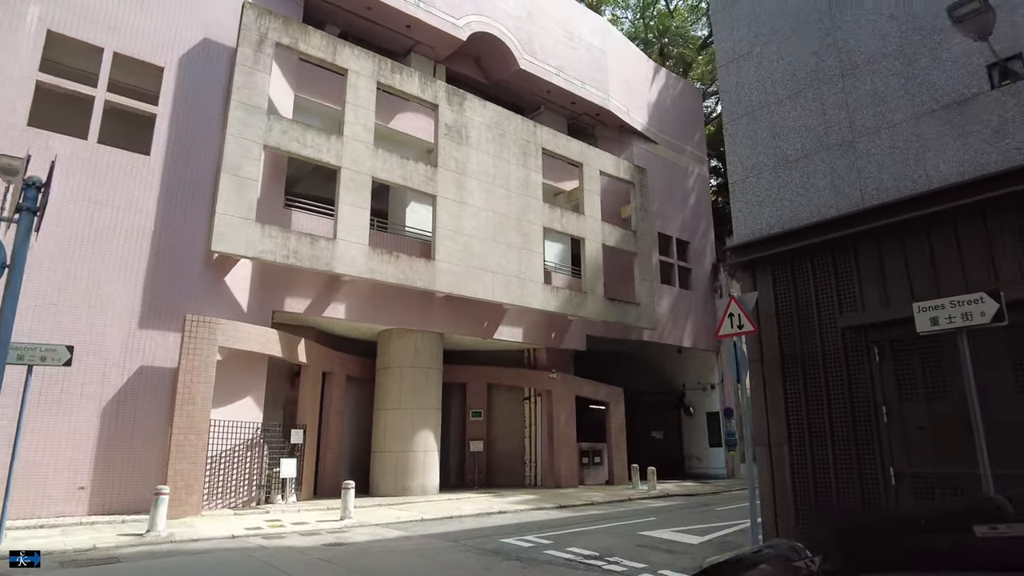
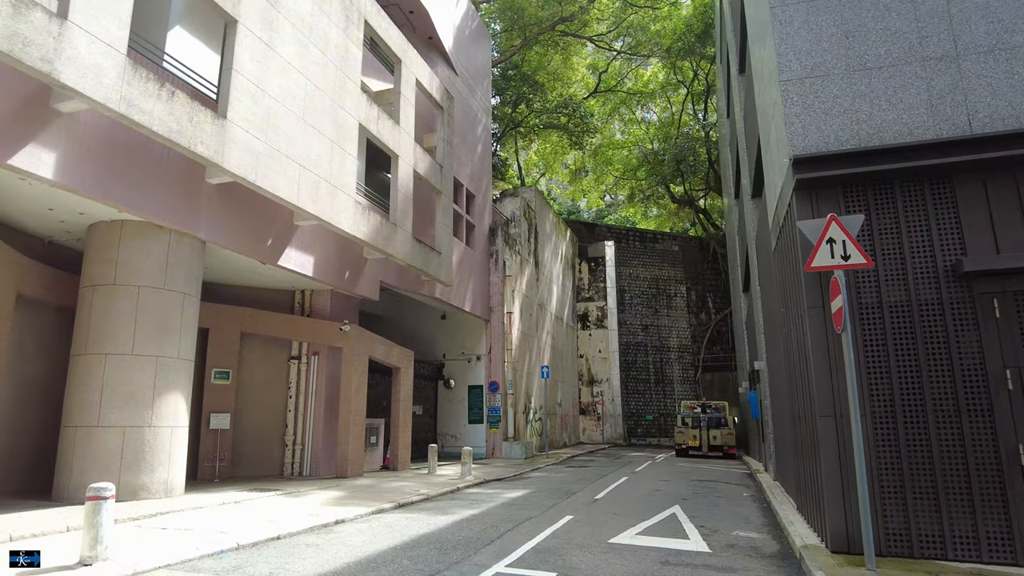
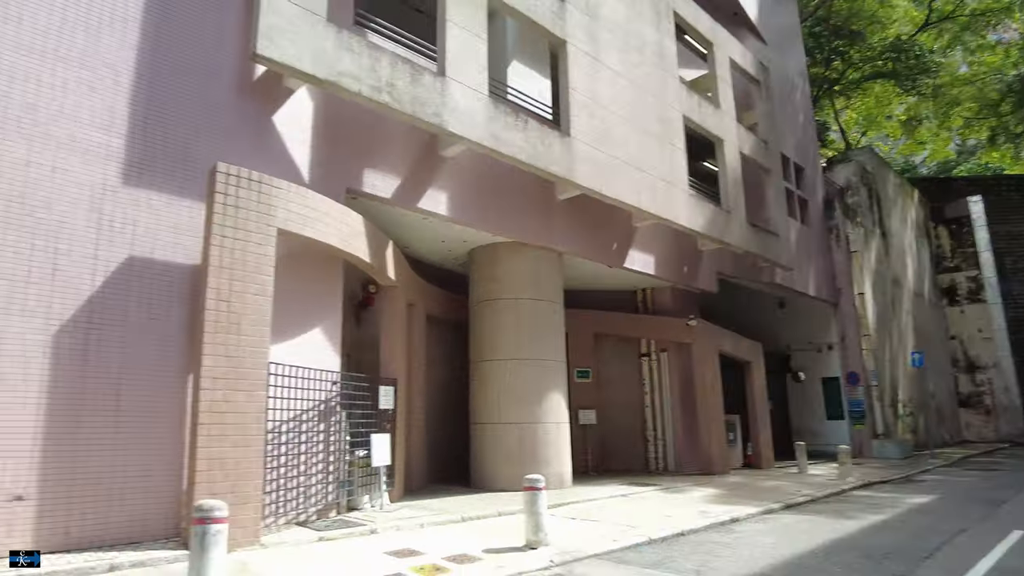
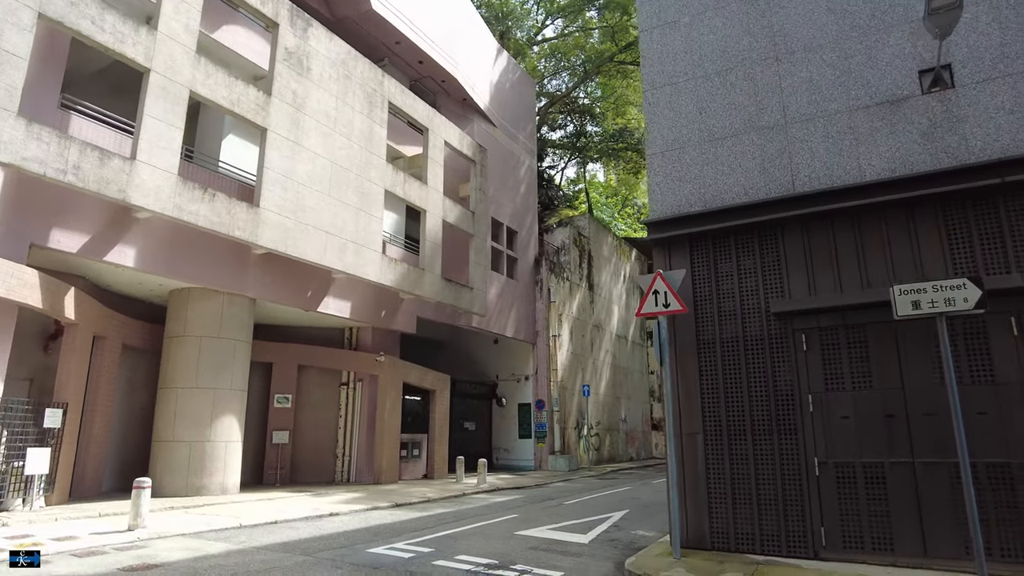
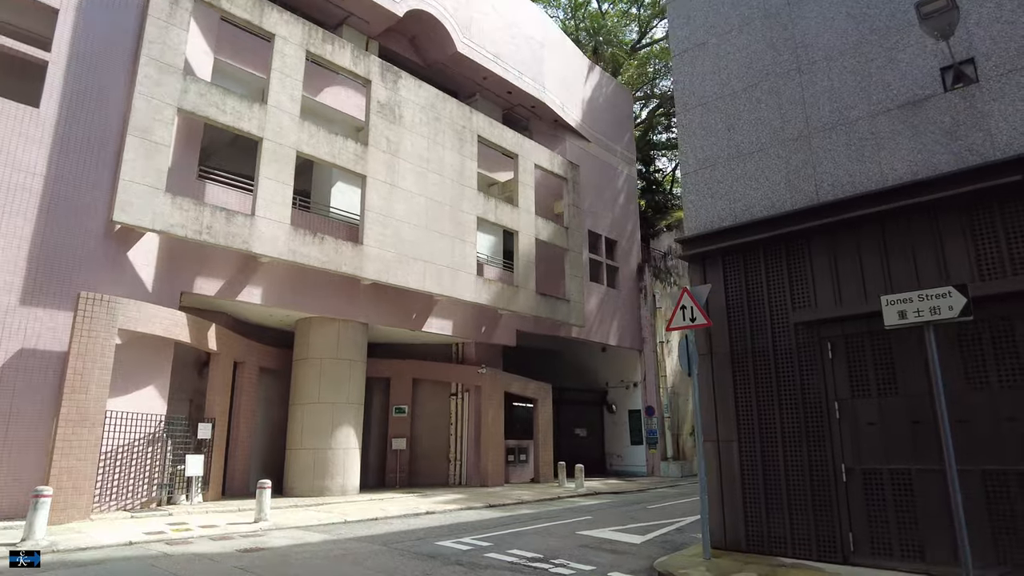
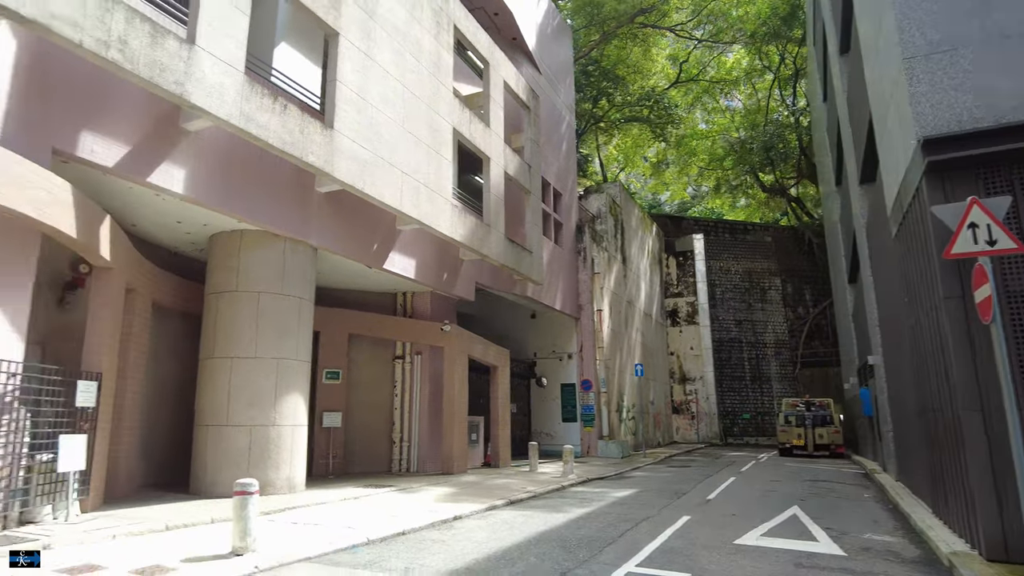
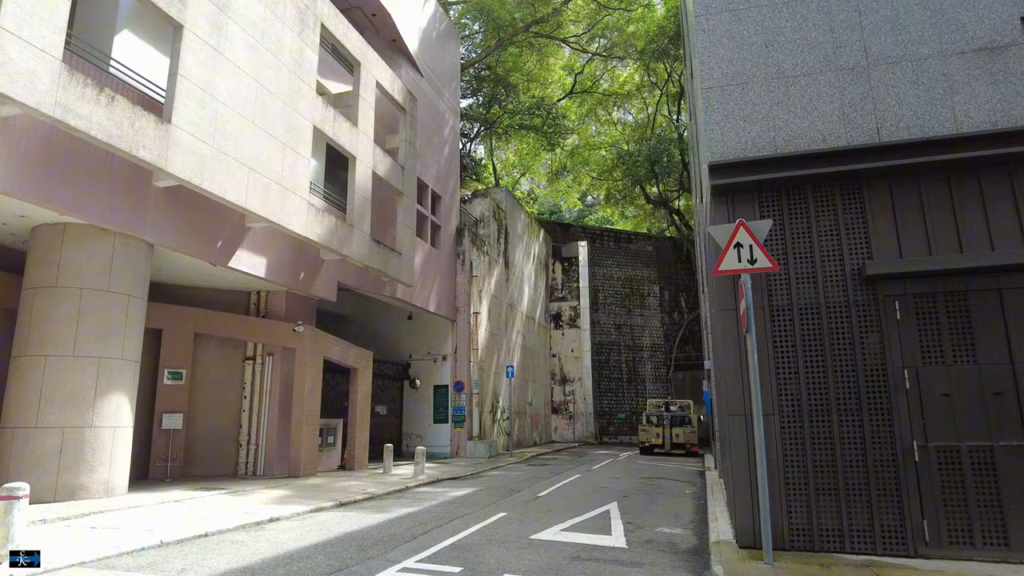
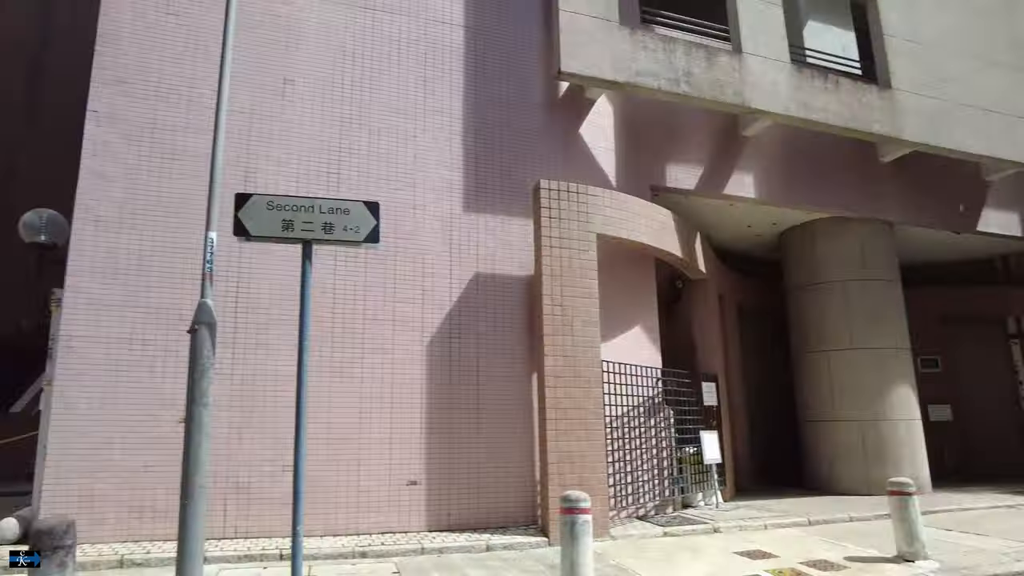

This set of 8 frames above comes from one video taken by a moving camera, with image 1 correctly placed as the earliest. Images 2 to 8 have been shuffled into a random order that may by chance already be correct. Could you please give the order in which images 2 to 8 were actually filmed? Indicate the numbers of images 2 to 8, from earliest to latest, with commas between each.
5, 4, 7, 2, 6, 3, 8
